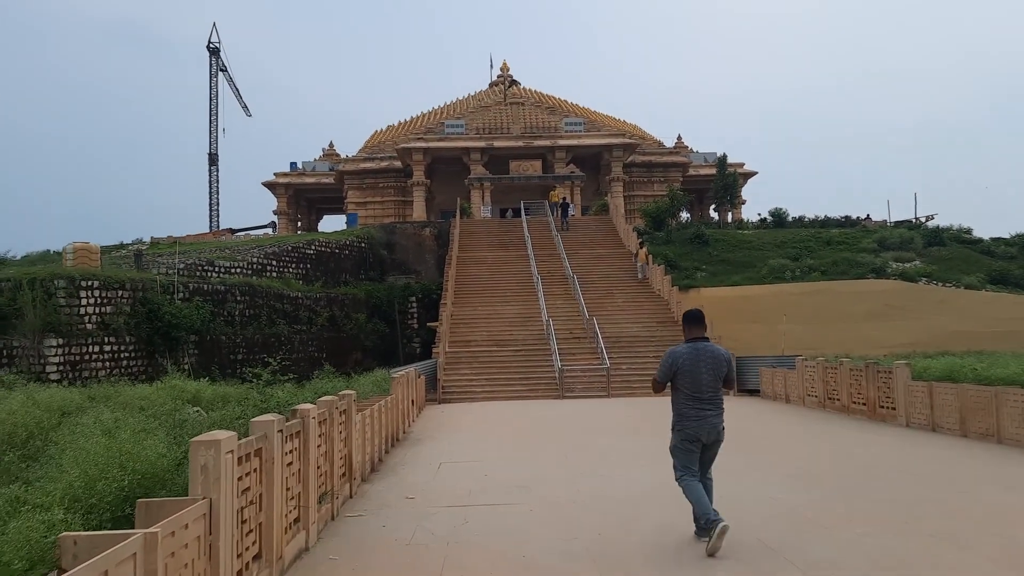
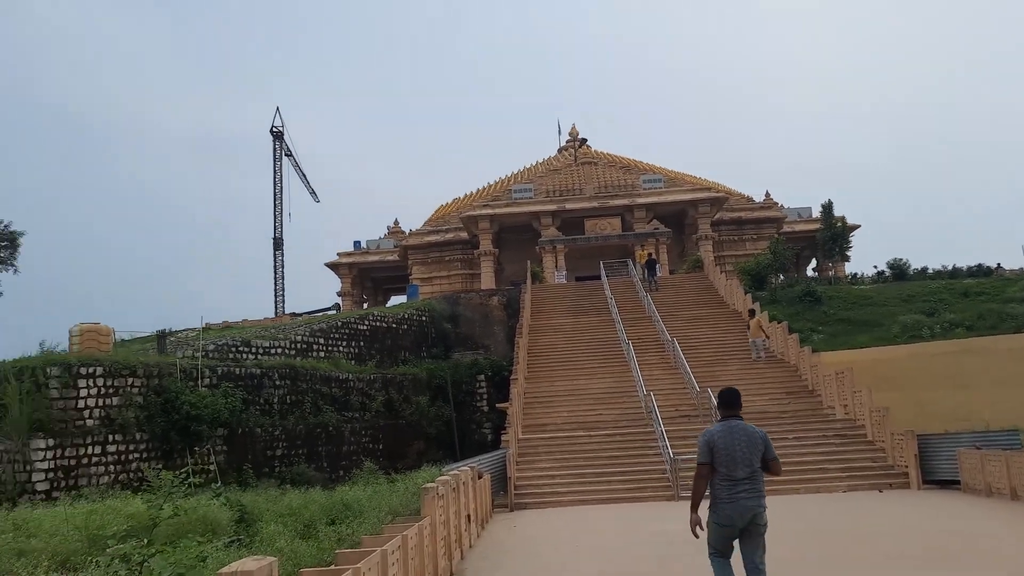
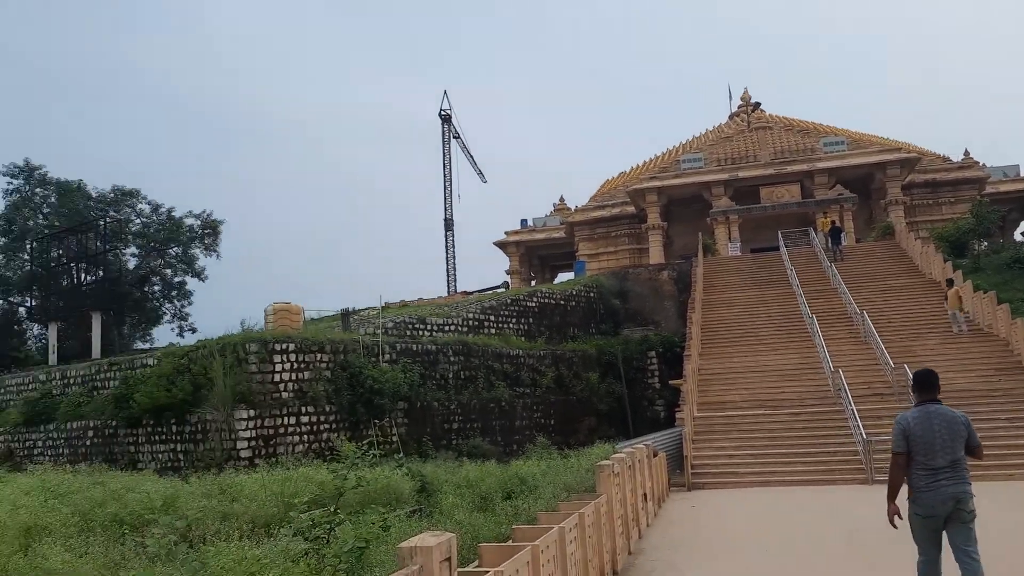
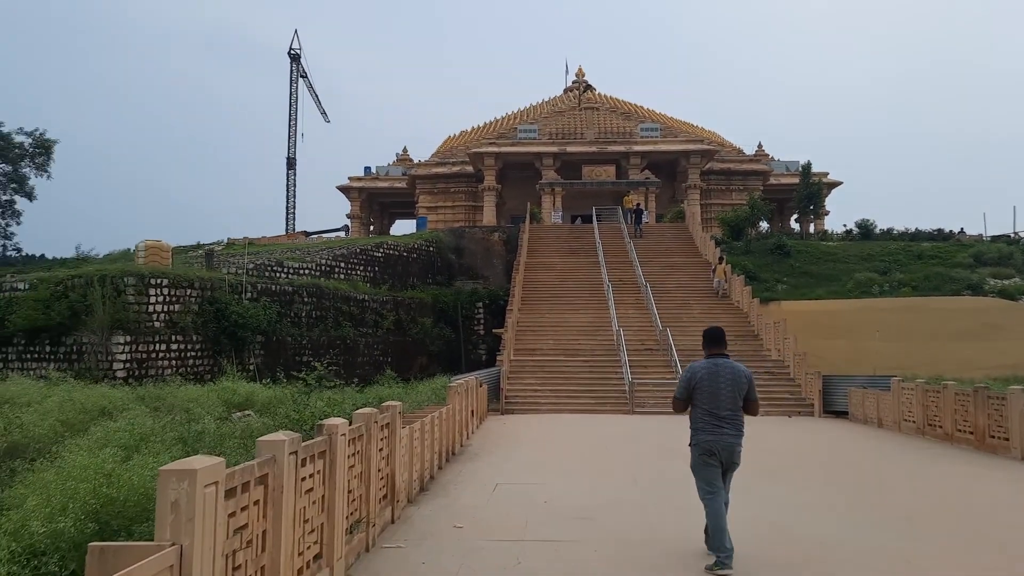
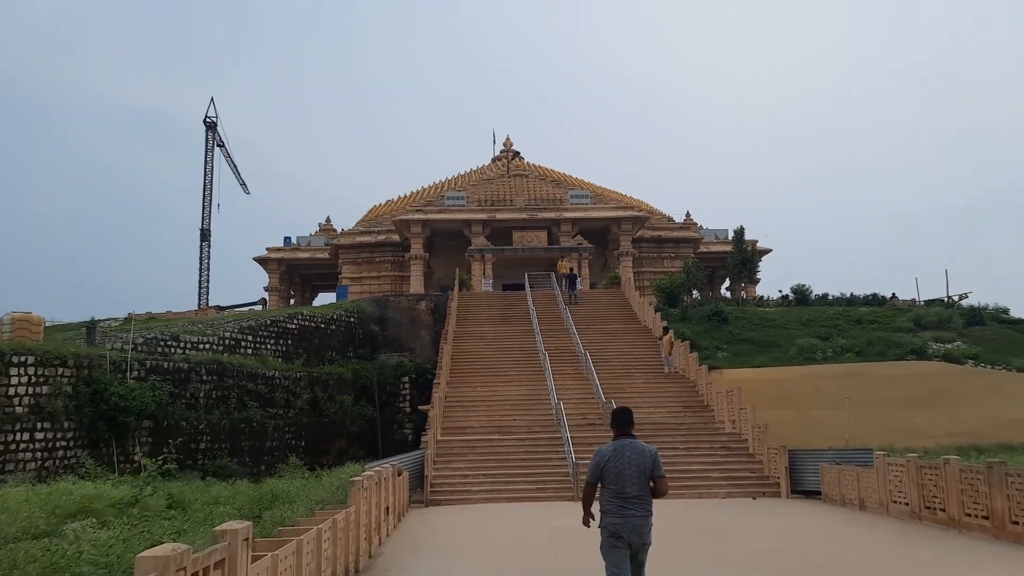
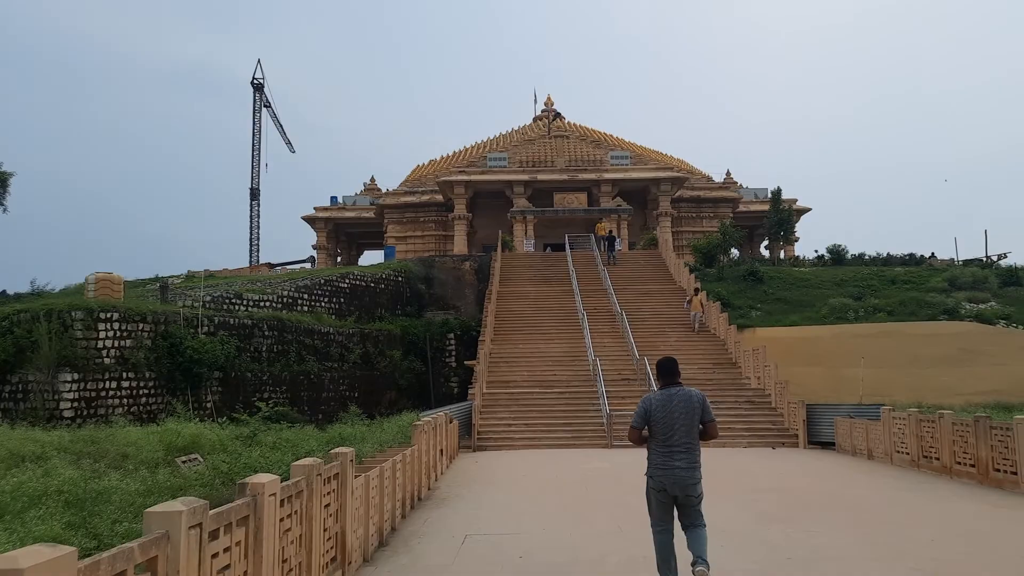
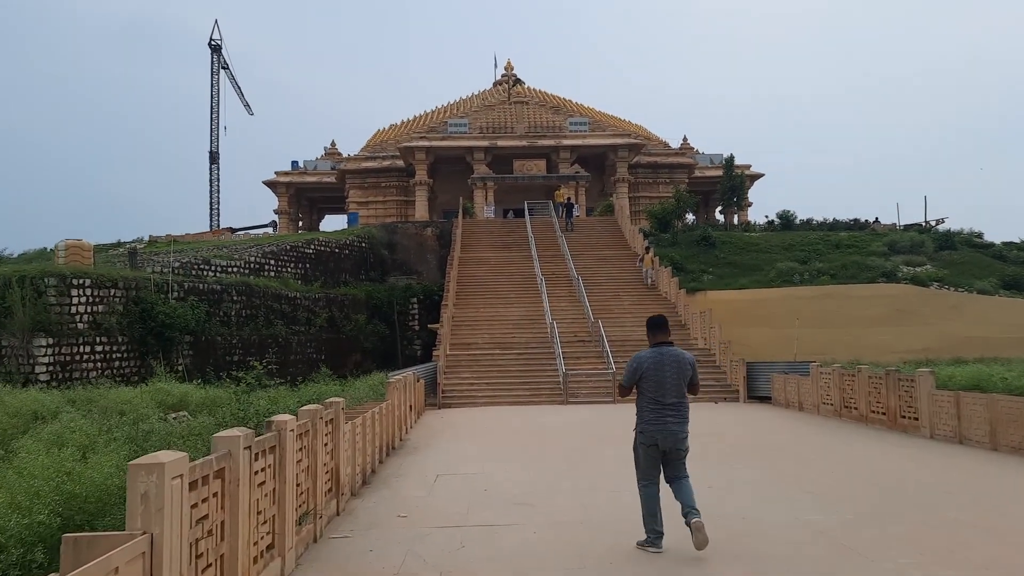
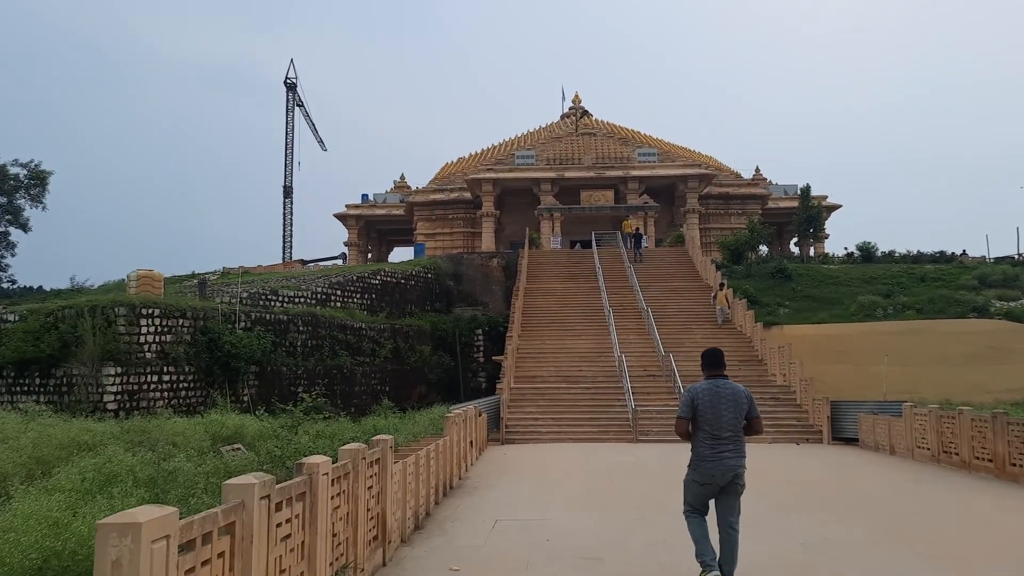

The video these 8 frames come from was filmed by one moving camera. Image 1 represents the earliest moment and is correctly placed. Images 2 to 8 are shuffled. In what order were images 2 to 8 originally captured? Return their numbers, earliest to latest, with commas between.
7, 4, 8, 6, 5, 2, 3
